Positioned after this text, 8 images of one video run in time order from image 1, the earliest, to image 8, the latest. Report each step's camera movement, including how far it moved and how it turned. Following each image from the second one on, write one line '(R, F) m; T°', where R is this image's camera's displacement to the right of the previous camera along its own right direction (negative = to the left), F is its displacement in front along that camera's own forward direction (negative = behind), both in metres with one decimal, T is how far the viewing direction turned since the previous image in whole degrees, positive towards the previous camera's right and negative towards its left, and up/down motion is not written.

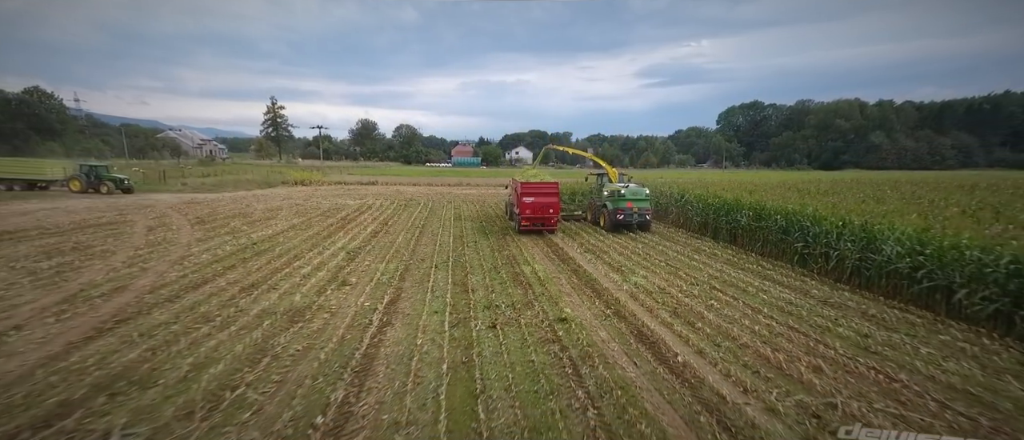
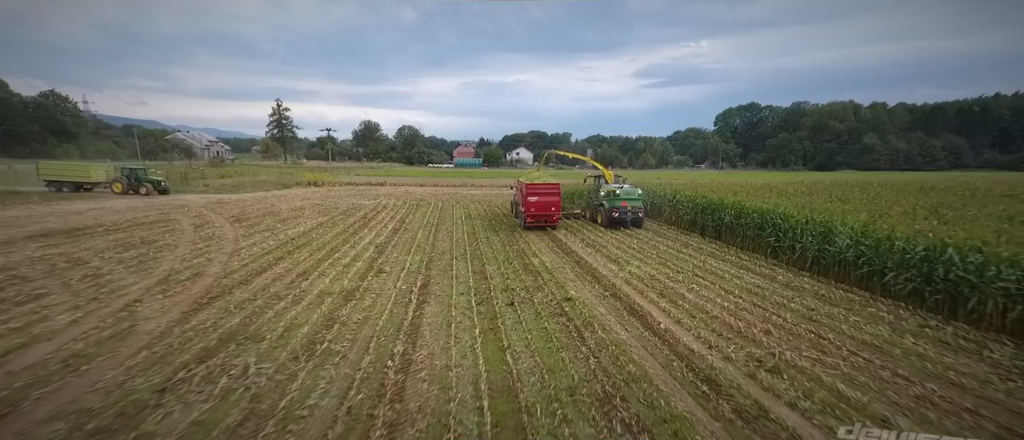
(-0.3, -1.3) m; 0°
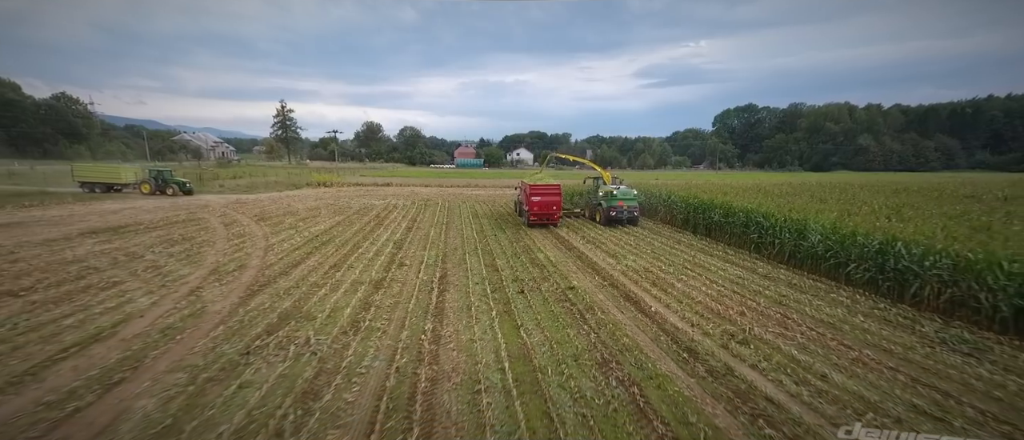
(-0.2, -1.0) m; 0°
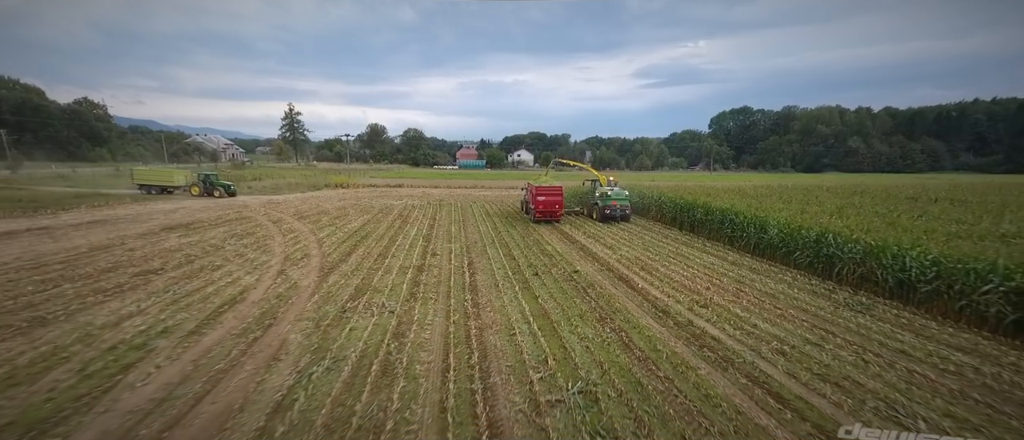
(-0.4, -2.0) m; 0°
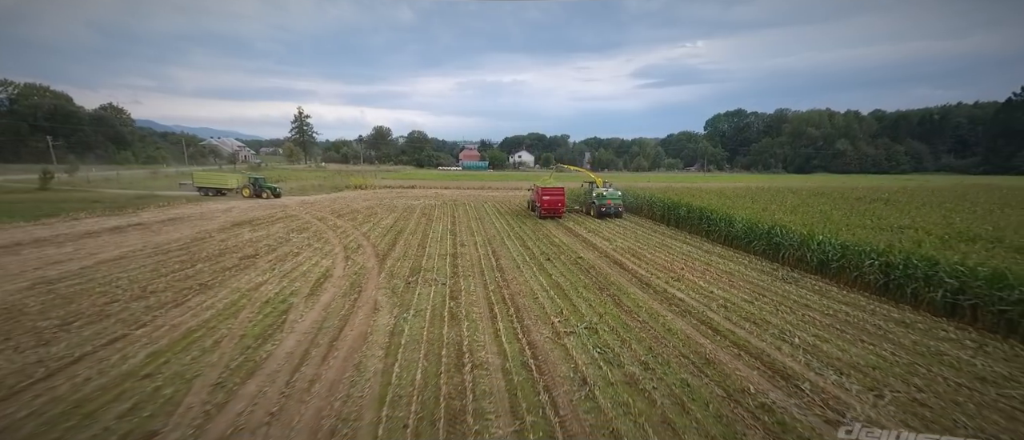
(-0.5, -2.4) m; 0°
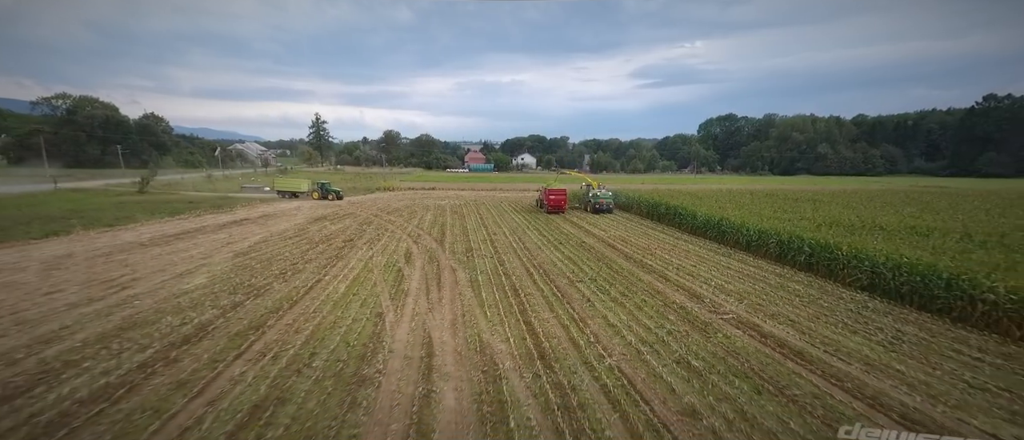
(-0.9, -4.3) m; 0°
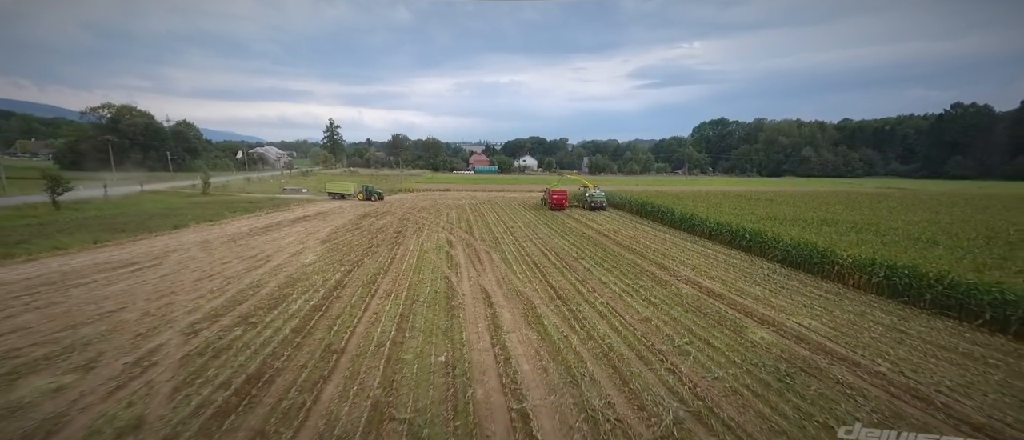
(-0.8, -4.0) m; 0°
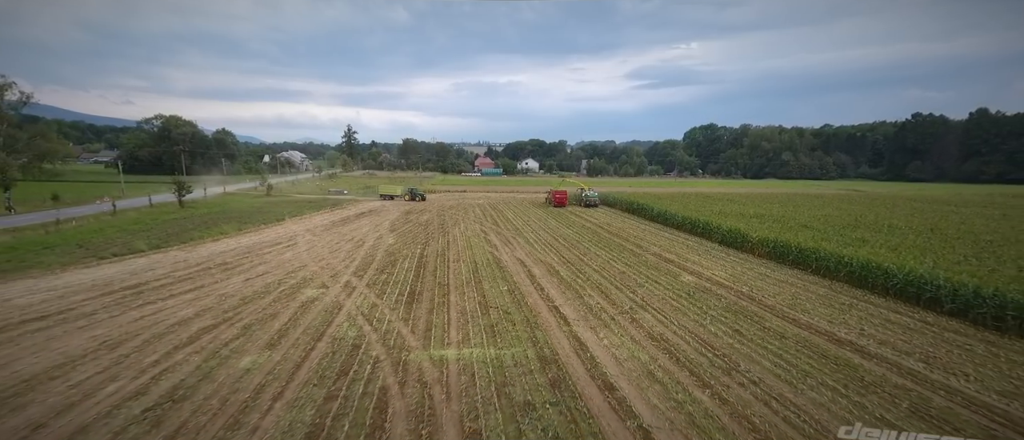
(-1.1, -5.6) m; 0°
